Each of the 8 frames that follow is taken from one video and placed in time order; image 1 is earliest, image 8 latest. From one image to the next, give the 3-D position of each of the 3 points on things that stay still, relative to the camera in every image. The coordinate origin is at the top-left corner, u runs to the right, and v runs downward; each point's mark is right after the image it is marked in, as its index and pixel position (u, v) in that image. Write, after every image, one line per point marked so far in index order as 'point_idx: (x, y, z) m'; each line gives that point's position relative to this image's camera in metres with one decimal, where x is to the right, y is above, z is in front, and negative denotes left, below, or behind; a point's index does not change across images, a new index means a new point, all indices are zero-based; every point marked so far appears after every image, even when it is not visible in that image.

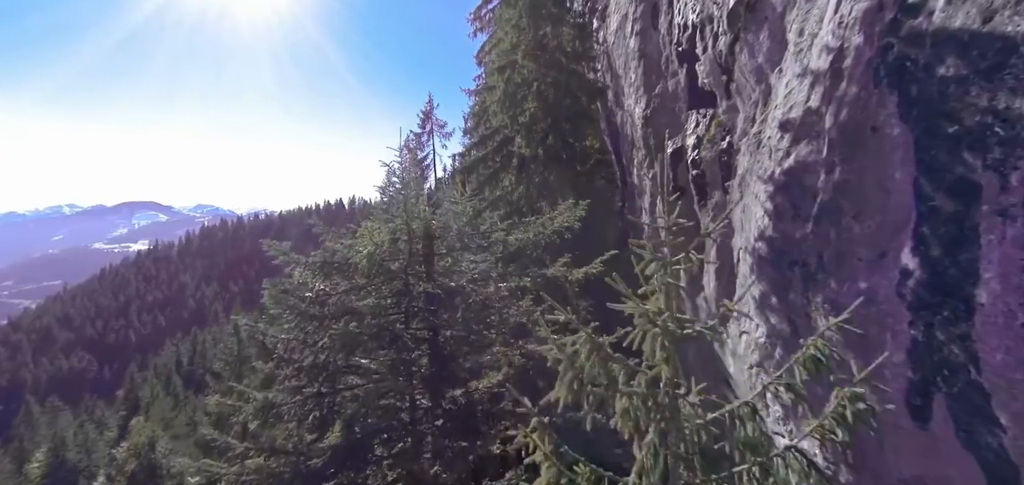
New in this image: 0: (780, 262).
0: (+5.2, -0.4, +10.0) m
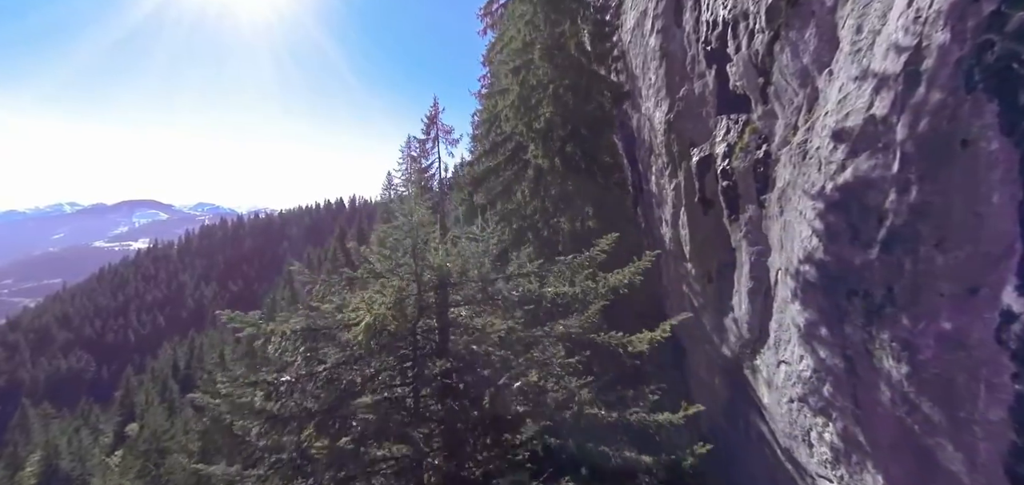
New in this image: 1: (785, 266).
0: (+5.5, -0.8, +8.8) m
1: (+5.5, -0.5, +10.5) m
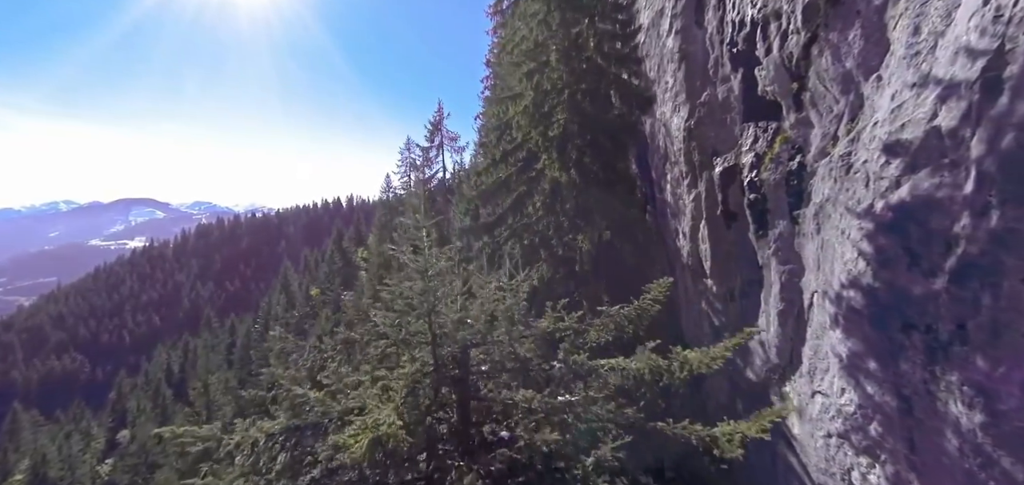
0: (+5.8, -1.2, +7.9) m
1: (+5.8, -0.8, +9.6) m
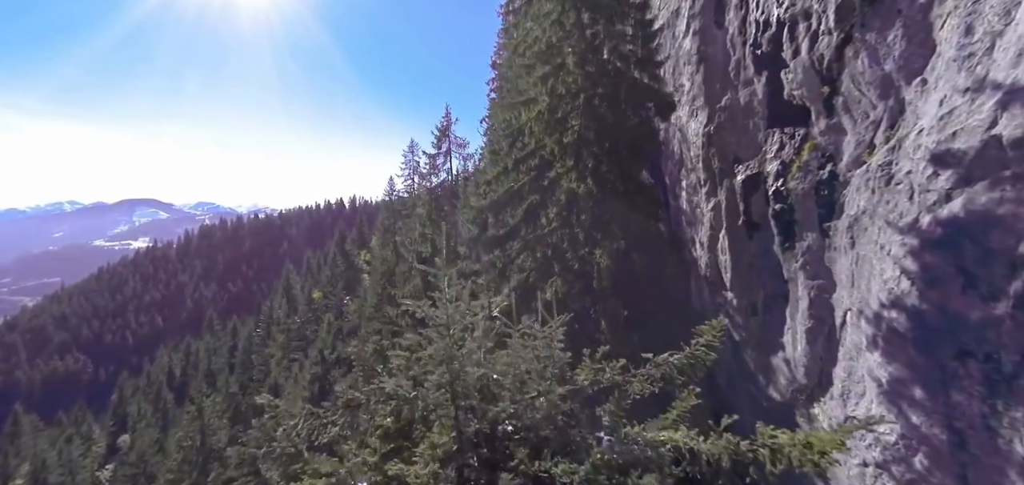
0: (+6.0, -1.4, +7.3) m
1: (+6.0, -1.1, +8.9) m
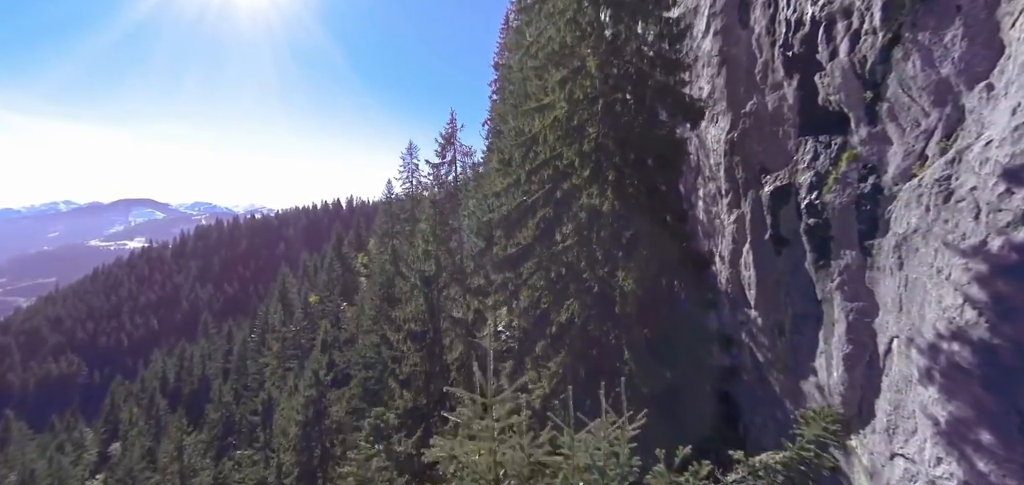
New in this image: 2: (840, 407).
0: (+6.2, -1.8, +6.4) m
1: (+6.2, -1.4, +8.1) m
2: (+6.3, -3.2, +9.9) m
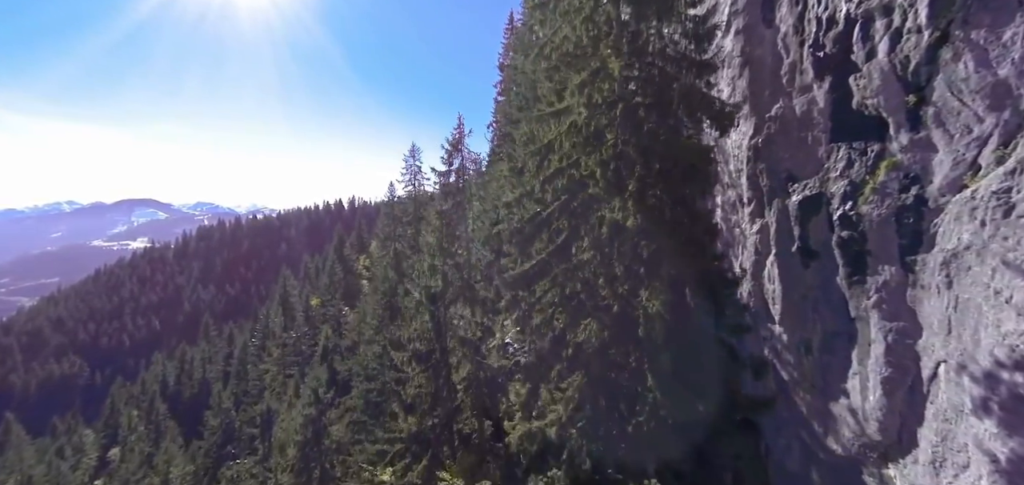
0: (+6.4, -2.0, +5.8) m
1: (+6.4, -1.7, +7.4) m
2: (+6.5, -3.4, +9.2) m
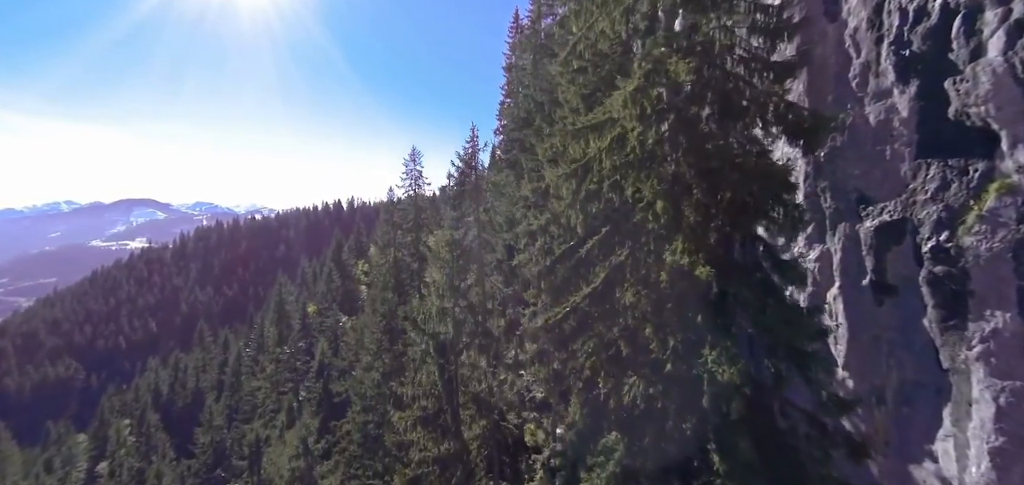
0: (+6.8, -2.6, +4.2) m
1: (+6.8, -2.3, +5.8) m
2: (+6.9, -4.0, +7.6) m
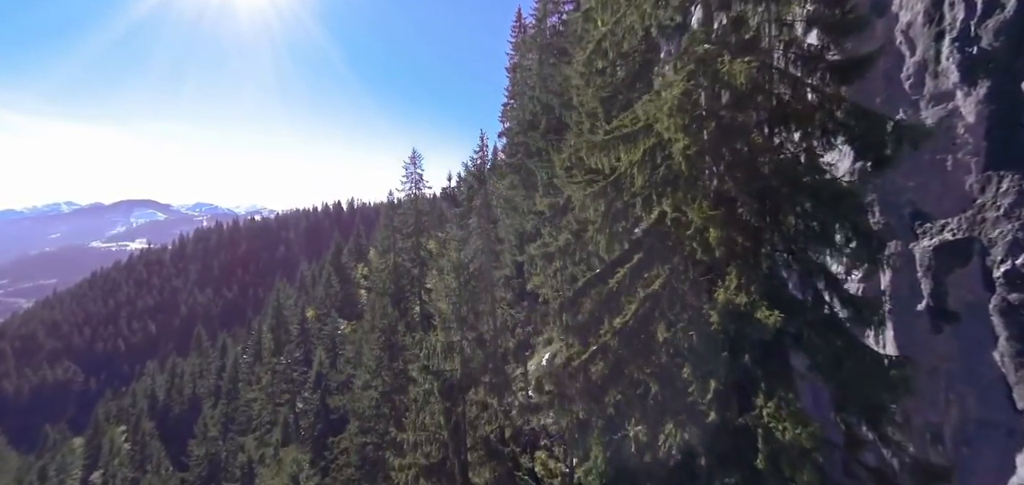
0: (+7.0, -2.9, +3.2) m
1: (+7.0, -2.6, +4.9) m
2: (+7.1, -4.3, +6.6) m
